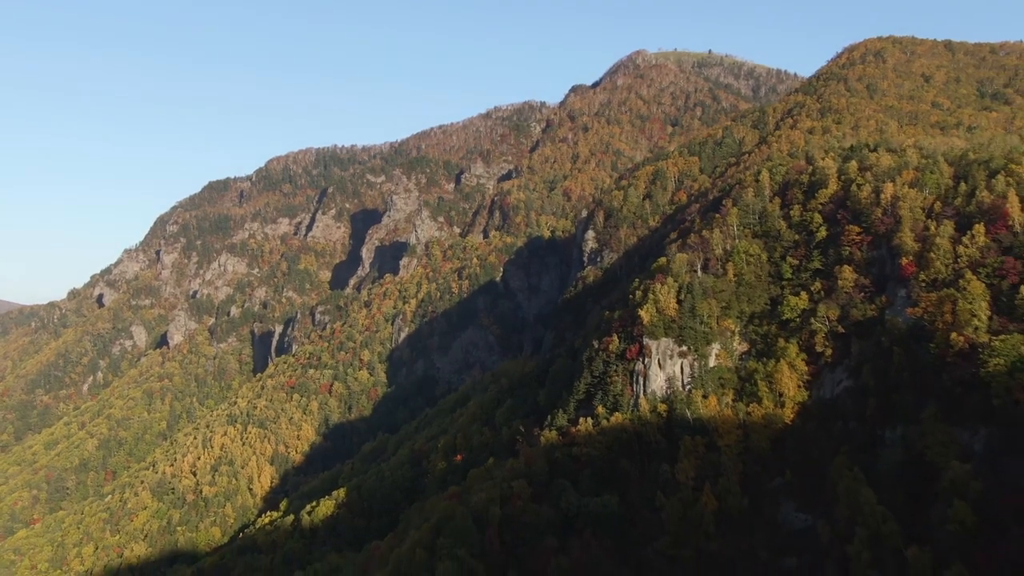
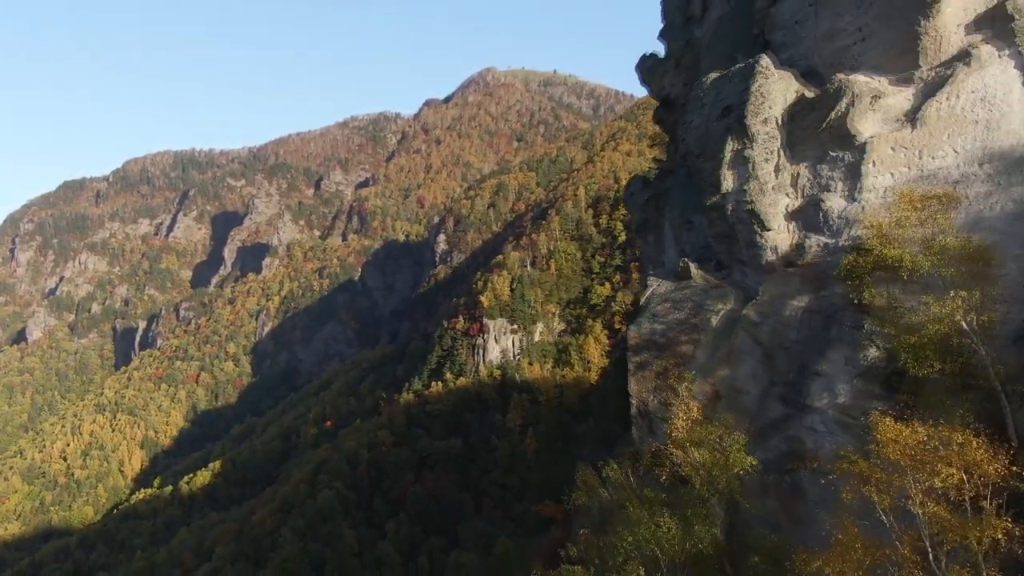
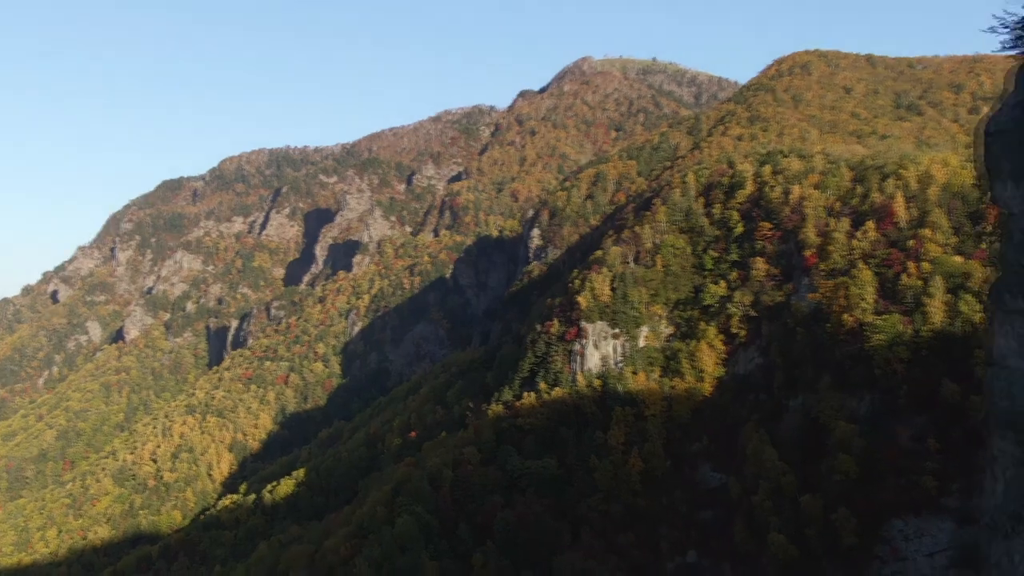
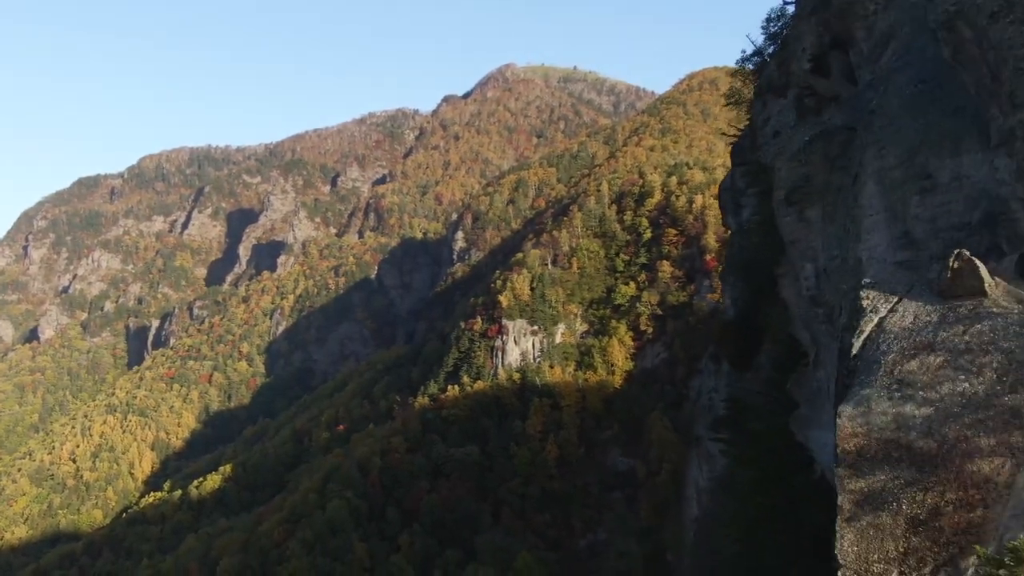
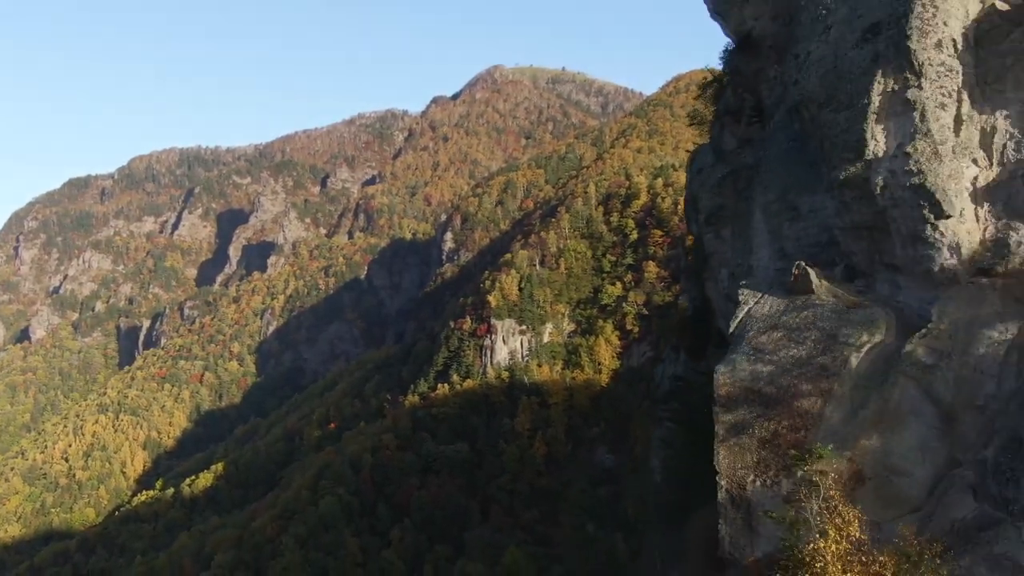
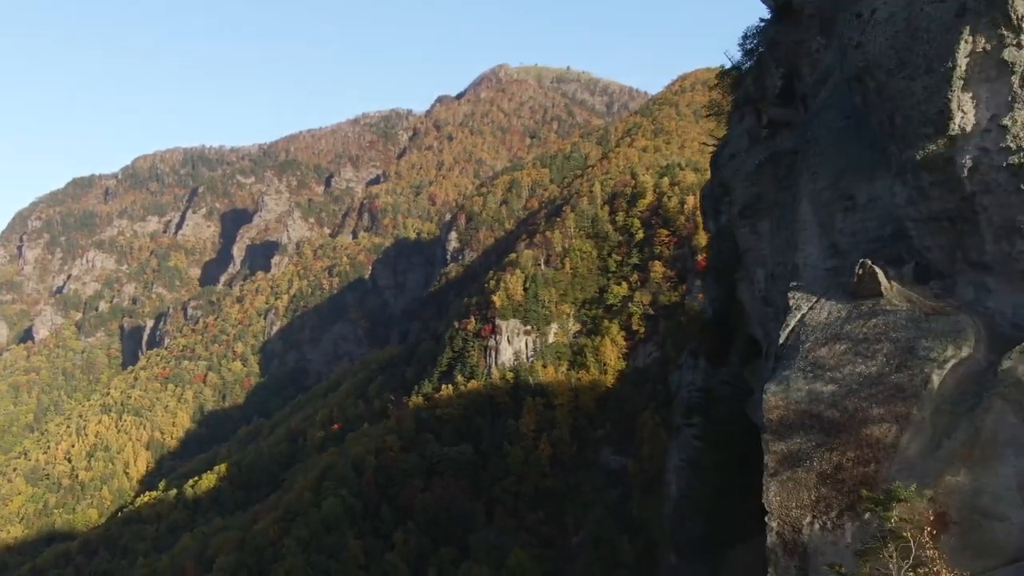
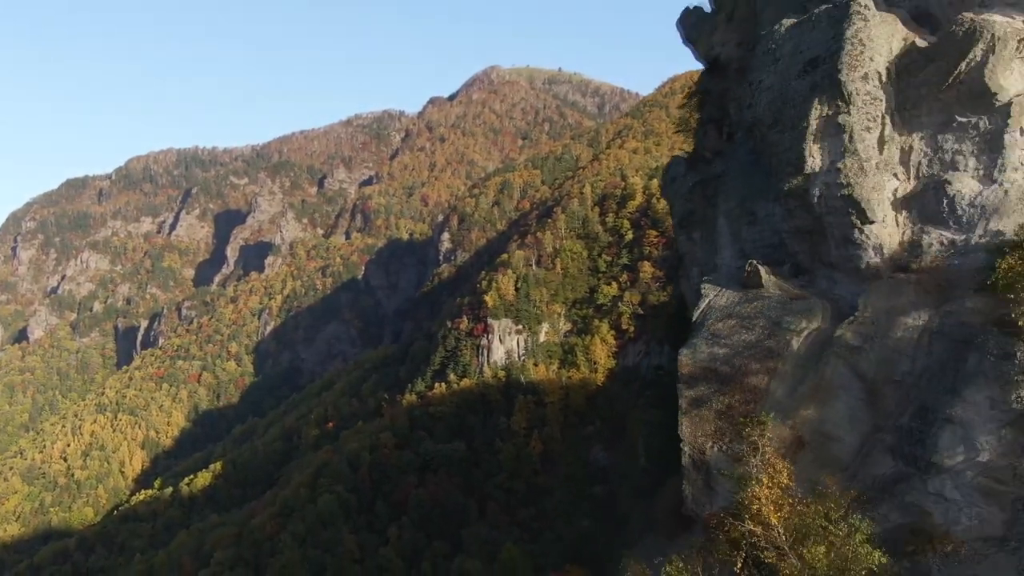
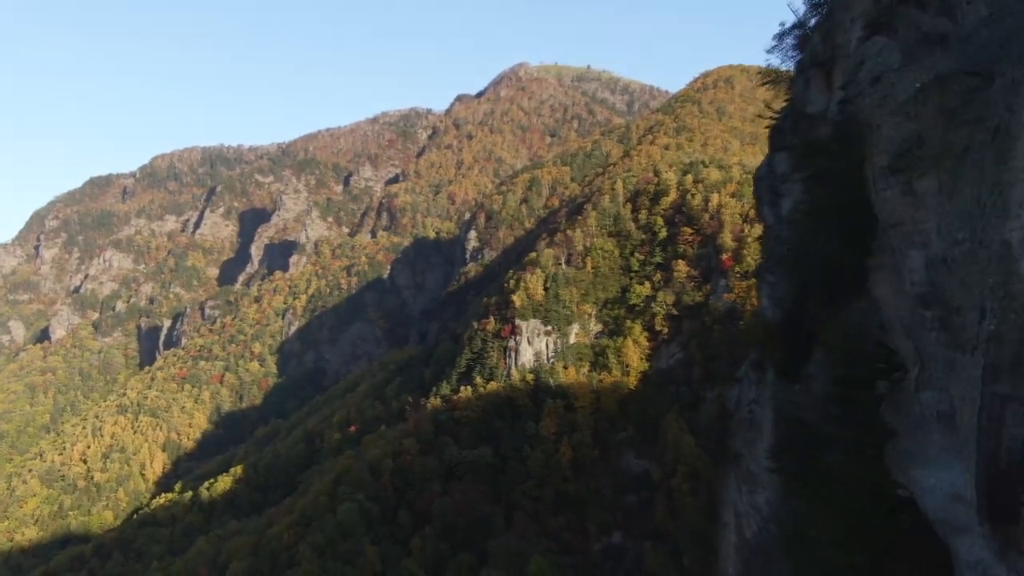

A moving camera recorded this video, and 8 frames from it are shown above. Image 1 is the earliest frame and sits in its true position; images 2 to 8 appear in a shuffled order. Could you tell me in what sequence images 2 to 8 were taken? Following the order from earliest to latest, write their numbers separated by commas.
3, 8, 4, 6, 5, 7, 2
